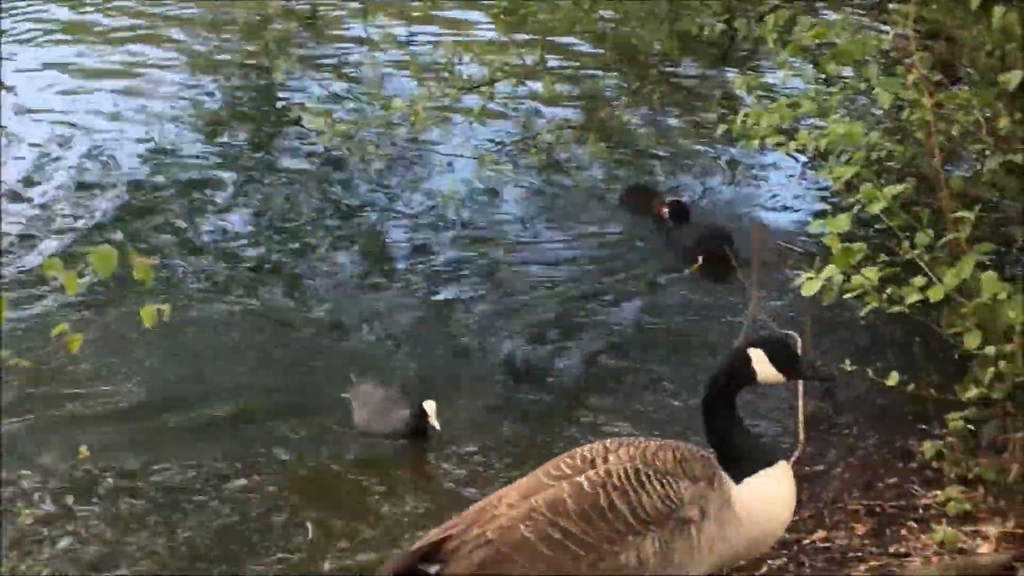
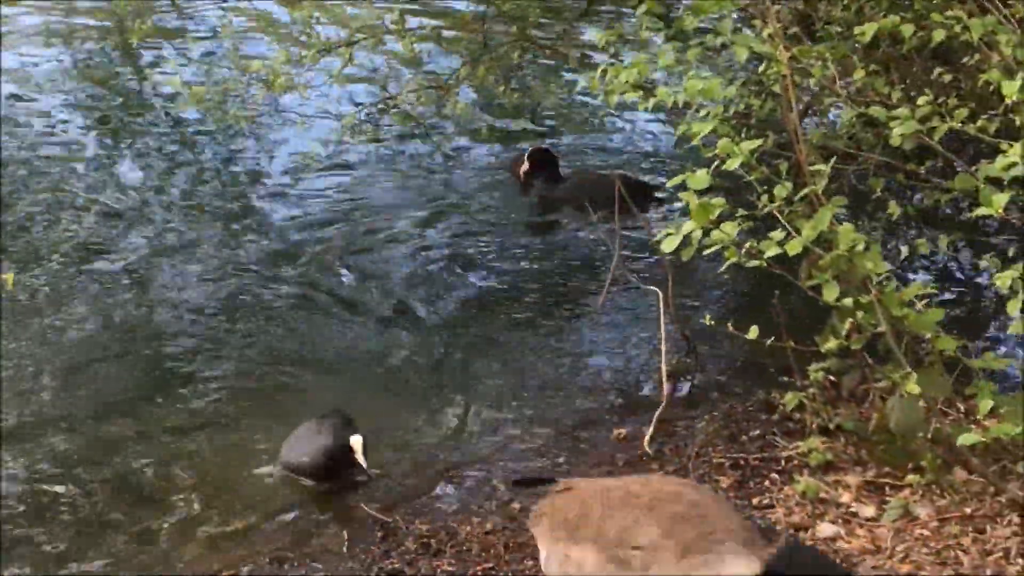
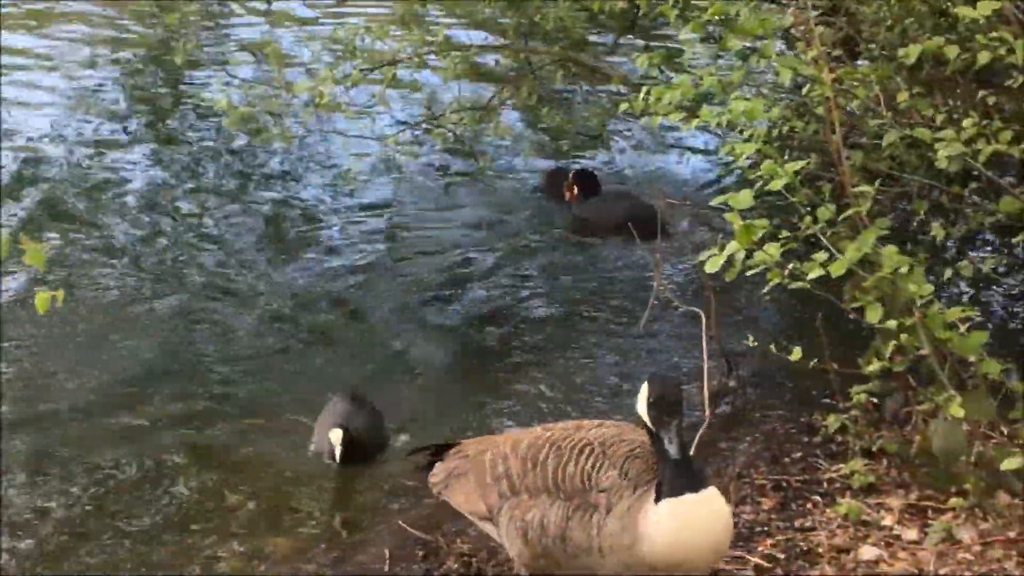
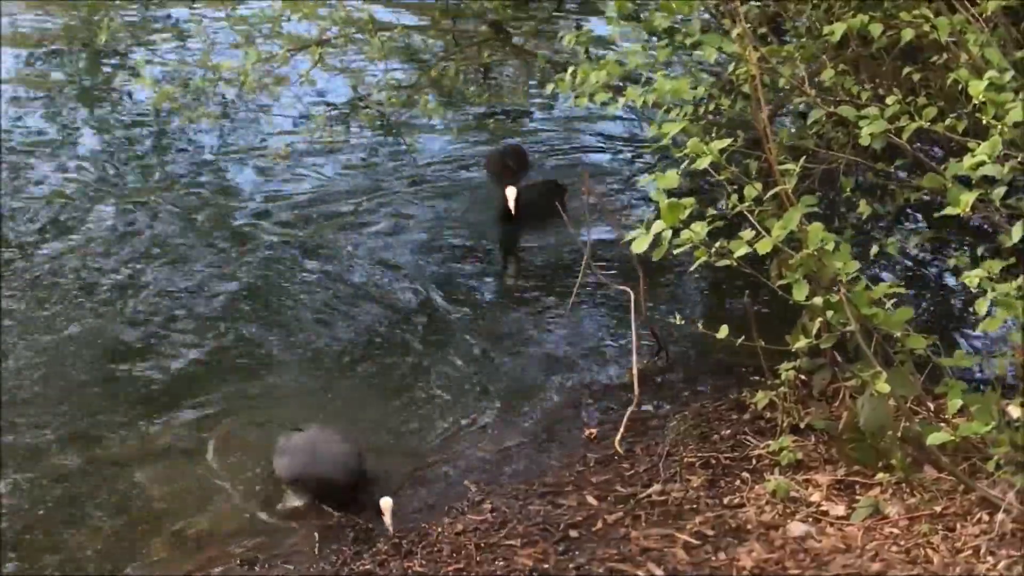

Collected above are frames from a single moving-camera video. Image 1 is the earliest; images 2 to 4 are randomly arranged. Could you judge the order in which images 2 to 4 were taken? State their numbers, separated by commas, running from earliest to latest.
3, 2, 4
